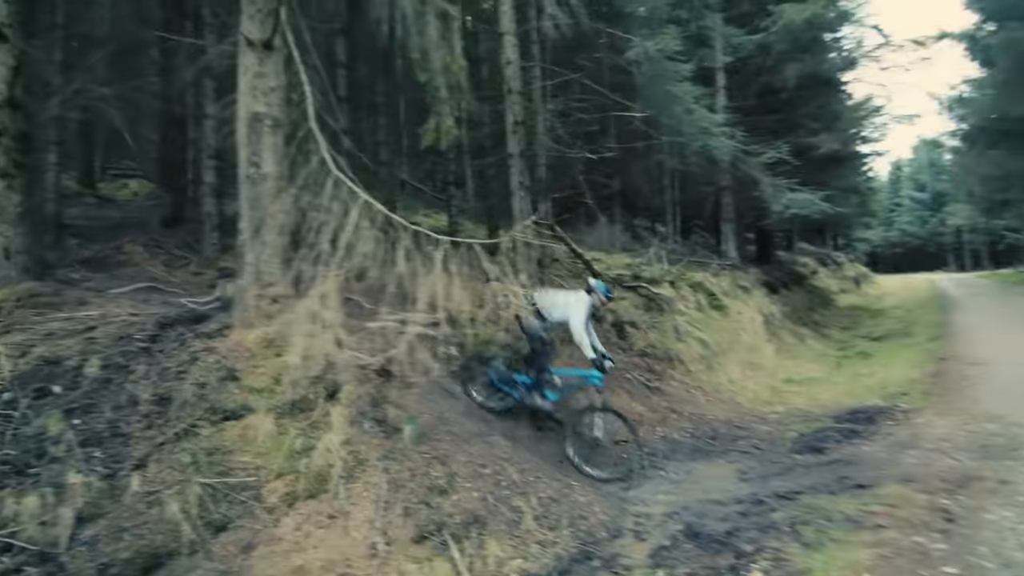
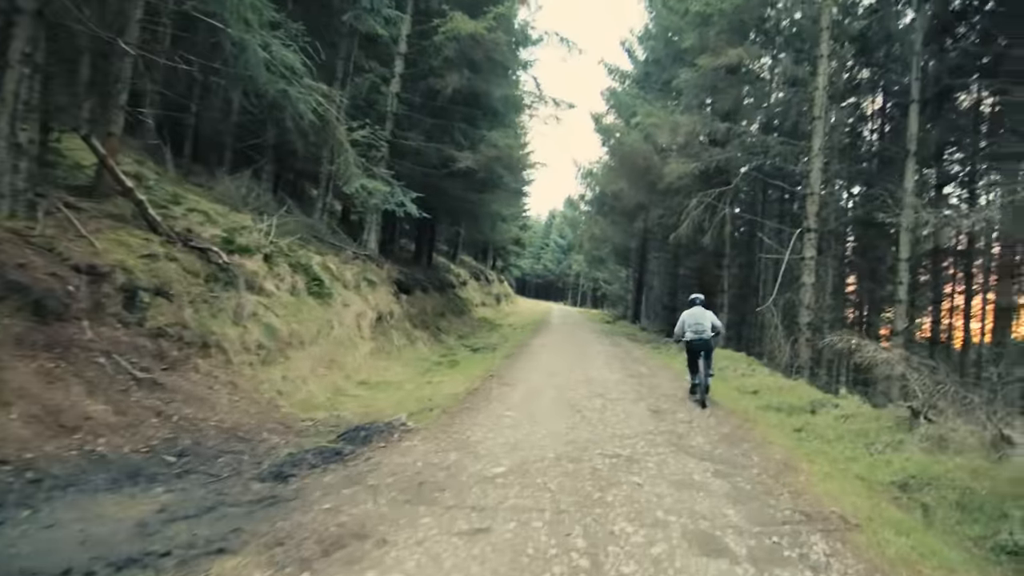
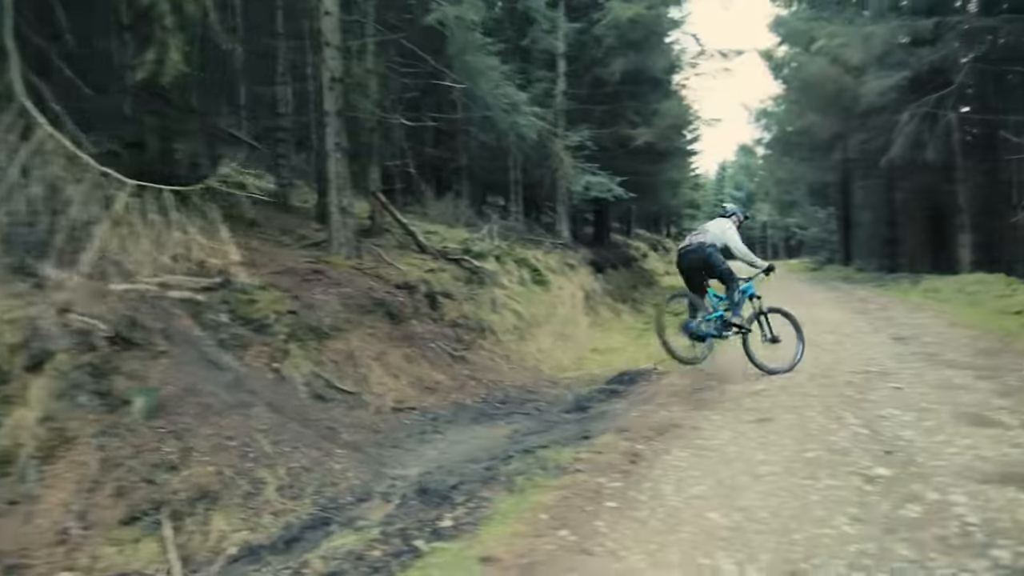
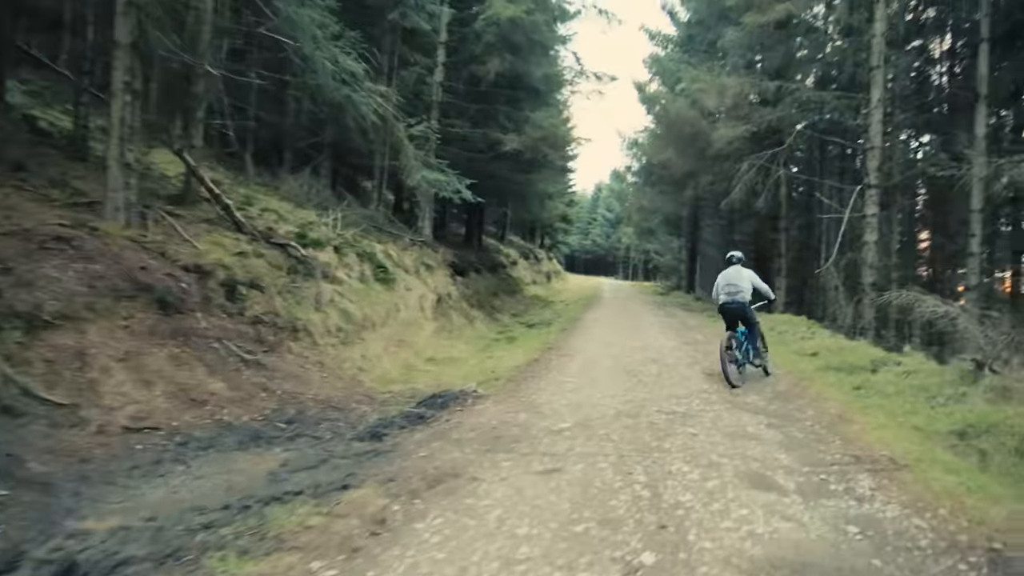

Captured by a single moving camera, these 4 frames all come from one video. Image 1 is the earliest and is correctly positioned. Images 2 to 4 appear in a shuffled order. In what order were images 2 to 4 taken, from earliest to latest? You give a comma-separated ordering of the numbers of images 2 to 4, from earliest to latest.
3, 4, 2
